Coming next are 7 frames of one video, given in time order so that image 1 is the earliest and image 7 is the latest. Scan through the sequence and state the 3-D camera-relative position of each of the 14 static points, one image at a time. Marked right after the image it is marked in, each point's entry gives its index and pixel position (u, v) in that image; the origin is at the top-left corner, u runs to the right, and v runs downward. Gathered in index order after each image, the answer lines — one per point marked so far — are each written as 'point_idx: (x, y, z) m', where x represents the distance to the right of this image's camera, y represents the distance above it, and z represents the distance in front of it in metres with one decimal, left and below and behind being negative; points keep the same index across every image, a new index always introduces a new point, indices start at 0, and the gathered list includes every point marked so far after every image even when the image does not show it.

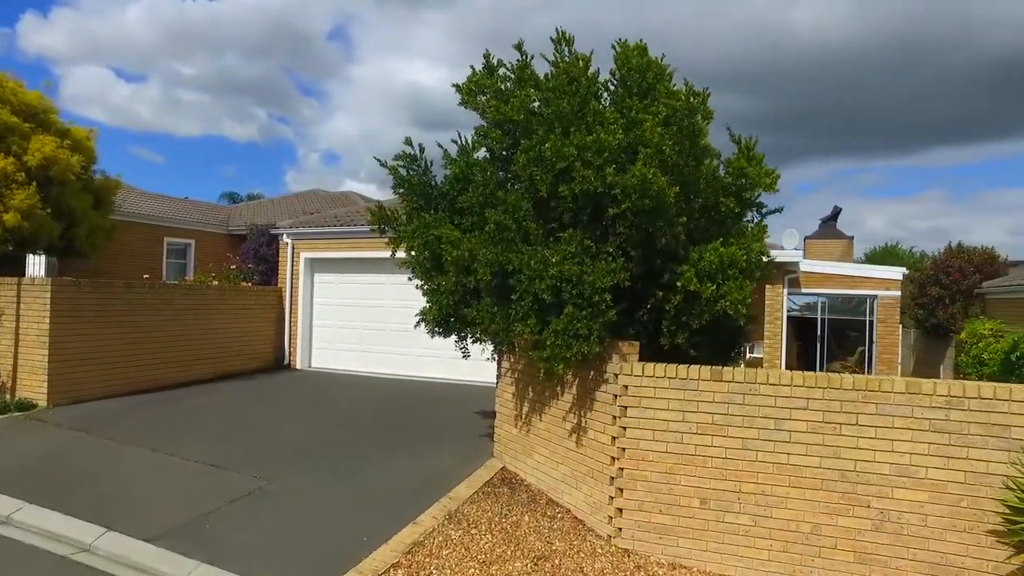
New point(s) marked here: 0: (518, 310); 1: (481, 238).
0: (0.0, -0.3, +7.1) m
1: (-0.4, +0.6, +7.3) m
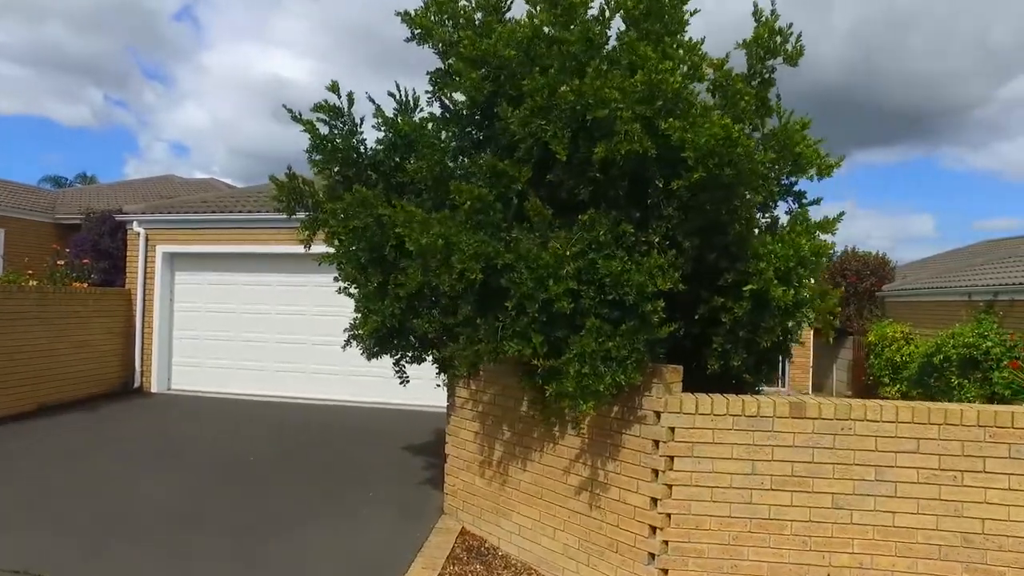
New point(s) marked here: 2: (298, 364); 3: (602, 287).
0: (0.0, -0.3, +5.0) m
1: (-0.5, +0.6, +5.1) m
2: (-4.2, -1.5, +11.7) m
3: (+0.7, 0.0, +4.6) m
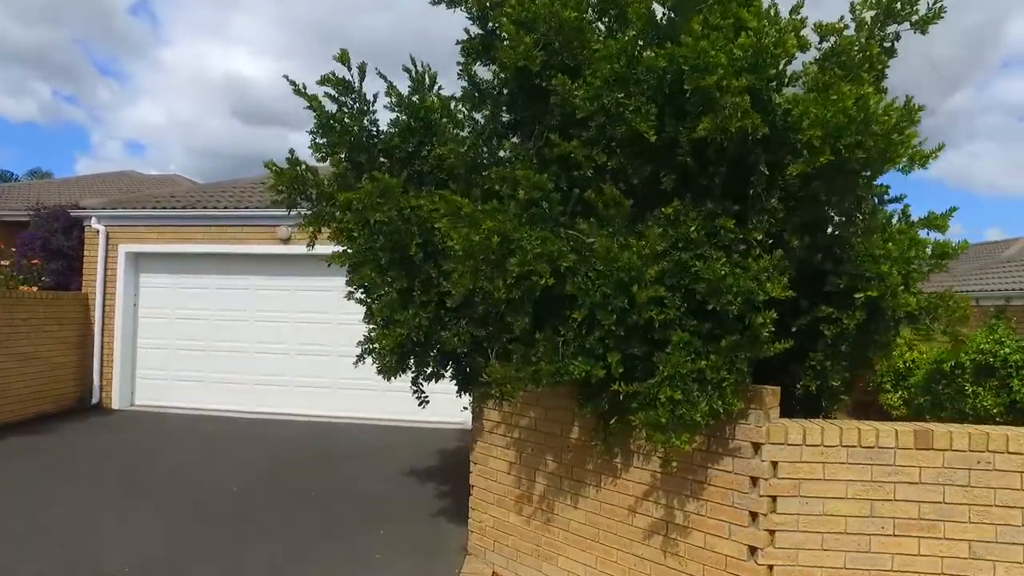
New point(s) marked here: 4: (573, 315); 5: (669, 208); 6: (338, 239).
0: (+0.4, -0.3, +4.1) m
1: (0.0, +0.5, +4.2) m
2: (-4.1, -1.6, +10.6) m
3: (+1.2, 0.0, +3.8) m
4: (+0.4, -0.2, +4.2) m
5: (+1.0, +0.5, +4.0) m
6: (-1.5, +0.4, +5.3) m
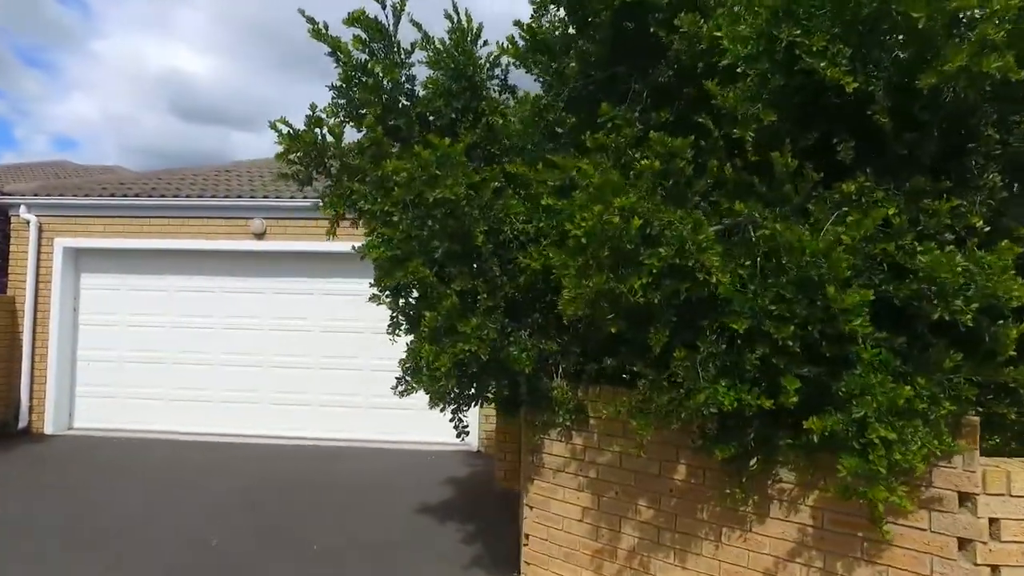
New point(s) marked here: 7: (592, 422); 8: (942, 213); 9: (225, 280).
0: (+1.1, -0.3, +3.1) m
1: (+0.6, +0.5, +3.1) m
2: (-4.0, -1.6, +9.1) m
3: (+1.8, 0.0, +2.8) m
4: (+1.0, -0.2, +3.1) m
5: (+1.7, +0.5, +3.0) m
6: (-1.0, +0.4, +4.1) m
7: (+0.6, -1.0, +4.4) m
8: (+2.1, +0.4, +2.9) m
9: (-4.4, +0.1, +9.2) m
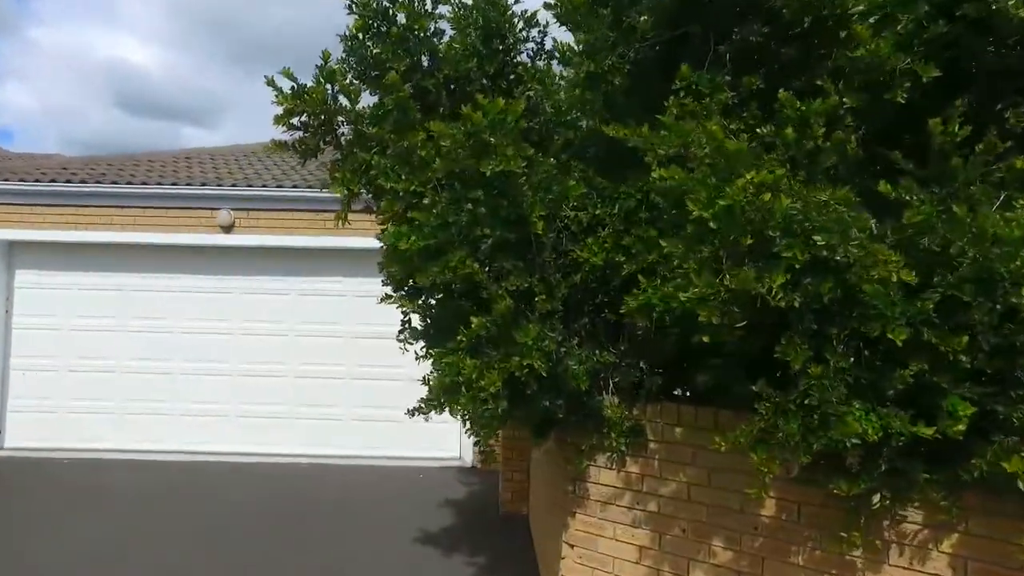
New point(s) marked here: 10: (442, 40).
0: (+1.5, -0.3, +2.4) m
1: (+1.0, +0.5, +2.5) m
2: (-4.0, -1.6, +8.1) m
3: (+2.2, 0.0, +2.2) m
4: (+1.4, -0.2, +2.5) m
5: (+2.1, +0.5, +2.4) m
6: (-0.7, +0.4, +3.3) m
7: (+0.9, -1.0, +3.7) m
8: (+2.4, +0.4, +2.3) m
9: (-4.4, +0.1, +8.1) m
10: (-0.4, +1.5, +3.7) m
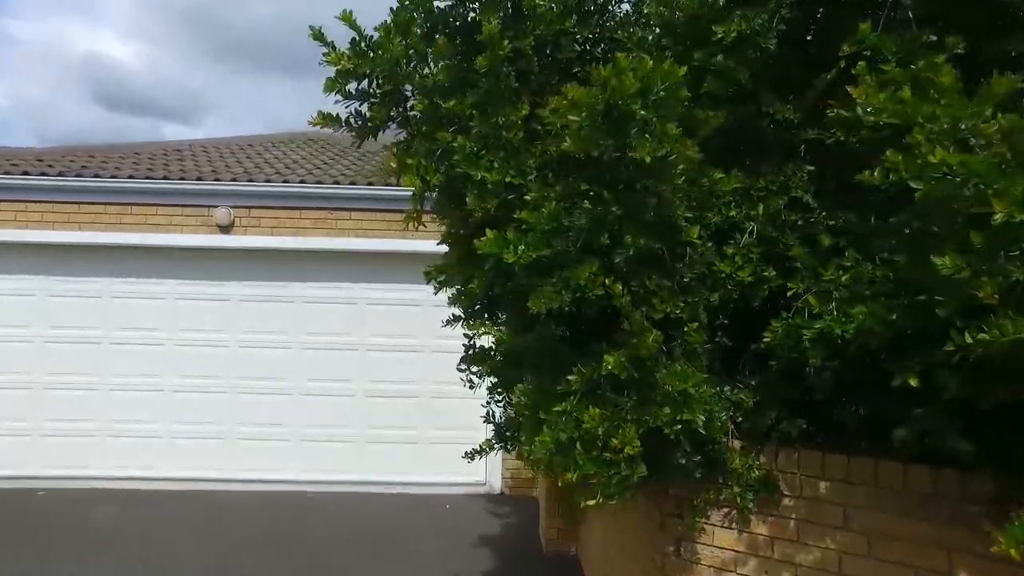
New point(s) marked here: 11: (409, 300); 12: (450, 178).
0: (+2.0, -0.4, +1.7) m
1: (+1.5, +0.4, +1.7) m
2: (-3.6, -1.7, +7.3) m
3: (+2.8, -0.1, +1.5) m
4: (+2.0, -0.3, +1.8) m
5: (+2.6, +0.4, +1.7) m
6: (-0.1, +0.3, +2.5) m
7: (+1.4, -1.1, +2.9) m
8: (+3.0, +0.3, +1.6) m
9: (-4.0, +0.1, +7.3) m
10: (+0.1, +1.4, +2.9) m
11: (-1.3, -0.1, +7.4) m
12: (-0.3, +0.5, +2.7) m
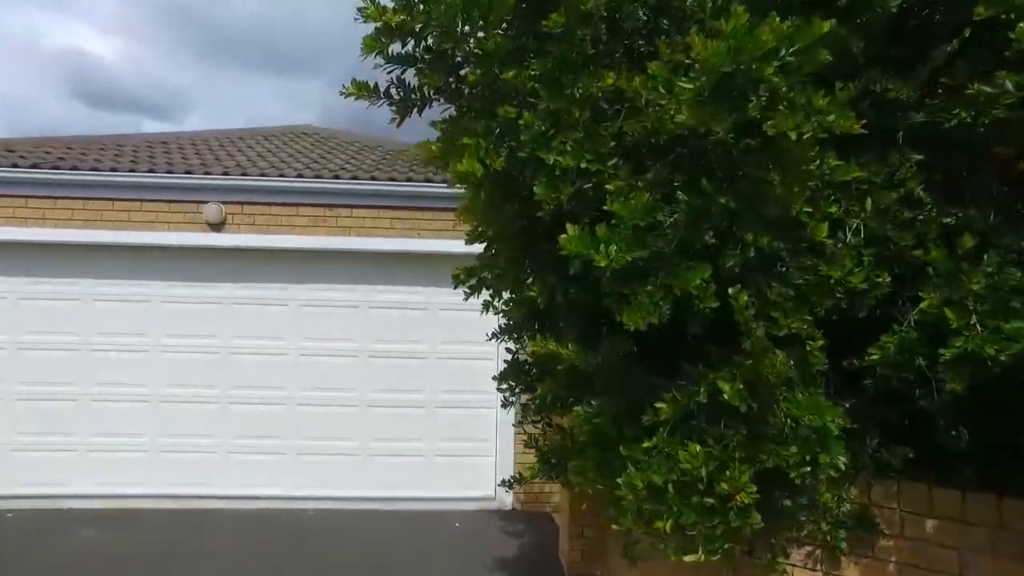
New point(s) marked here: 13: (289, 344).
0: (+2.3, -0.5, +1.3) m
1: (+1.8, +0.4, +1.3) m
2: (-3.5, -1.7, +6.7) m
3: (+3.1, -0.2, +1.2) m
4: (+2.2, -0.3, +1.4) m
5: (+2.9, +0.4, +1.3) m
6: (+0.1, +0.3, +2.1) m
7: (+1.6, -1.1, +2.5) m
8: (+3.3, +0.2, +1.3) m
9: (-3.9, 0.0, +6.7) m
10: (+0.3, +1.4, +2.5) m
11: (-1.1, -0.2, +6.9) m
12: (0.0, +0.4, +2.2) m
13: (-2.5, -0.6, +6.8) m
